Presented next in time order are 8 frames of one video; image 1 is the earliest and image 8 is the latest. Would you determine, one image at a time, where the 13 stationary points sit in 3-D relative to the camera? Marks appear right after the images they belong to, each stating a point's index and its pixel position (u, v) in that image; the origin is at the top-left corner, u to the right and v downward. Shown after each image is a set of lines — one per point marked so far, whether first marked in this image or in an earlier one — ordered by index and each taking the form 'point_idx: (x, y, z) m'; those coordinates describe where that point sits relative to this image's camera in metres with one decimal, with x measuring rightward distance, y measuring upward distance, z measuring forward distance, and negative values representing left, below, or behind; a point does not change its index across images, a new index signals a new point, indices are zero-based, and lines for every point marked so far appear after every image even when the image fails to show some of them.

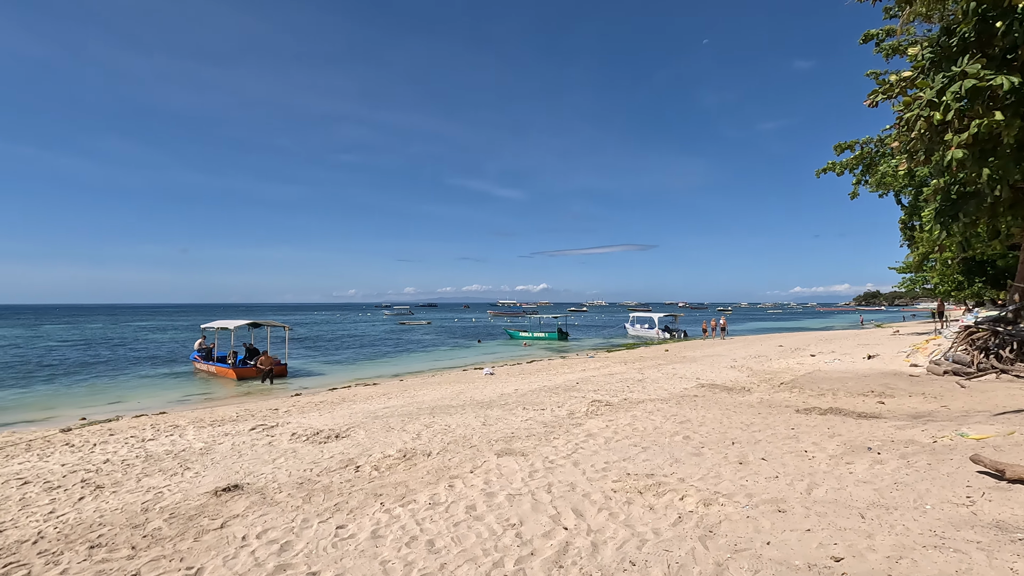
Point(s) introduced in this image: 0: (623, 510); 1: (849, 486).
0: (+1.1, -2.3, +5.5) m
1: (+3.5, -2.1, +5.6) m
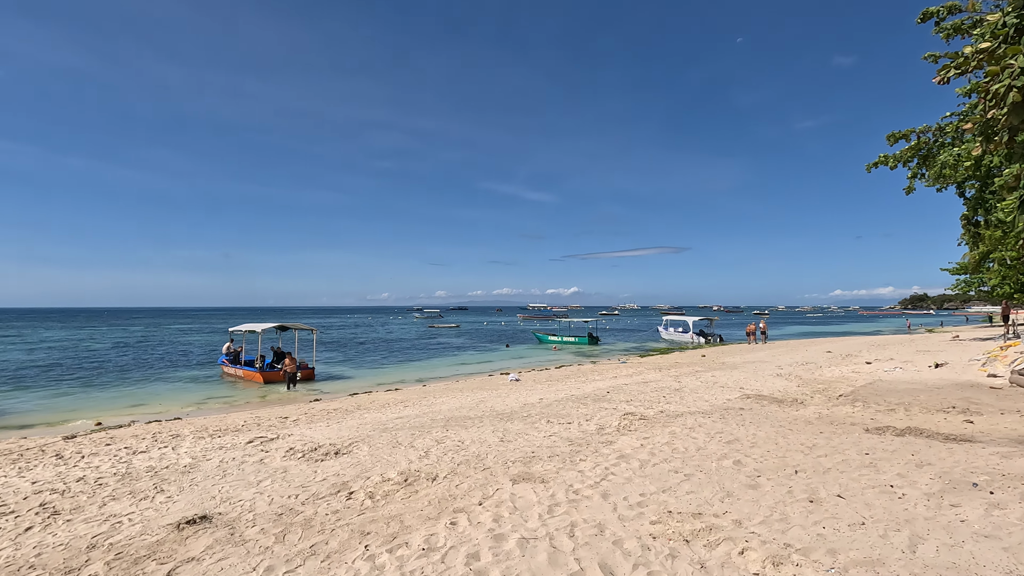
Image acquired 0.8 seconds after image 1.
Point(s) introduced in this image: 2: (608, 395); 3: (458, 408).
0: (+1.2, -2.2, +4.3) m
1: (+3.6, -2.0, +4.3) m
2: (+2.4, -2.7, +13.7) m
3: (-1.3, -2.9, +12.8) m
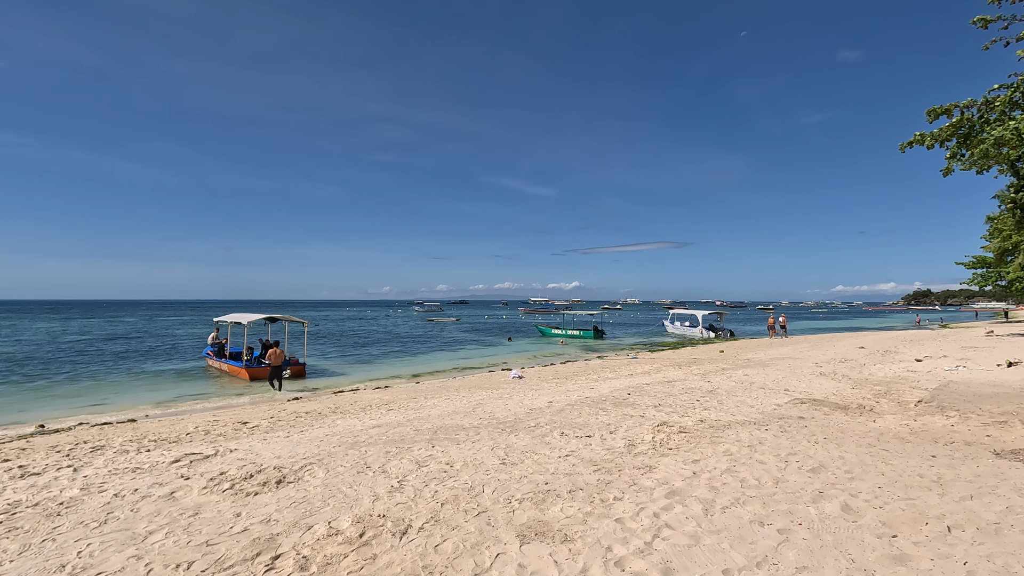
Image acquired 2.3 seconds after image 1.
0: (+1.3, -1.9, +2.1) m
1: (+3.6, -1.7, +2.0) m
2: (+2.5, -2.4, +11.5) m
3: (-1.2, -2.5, +10.6) m
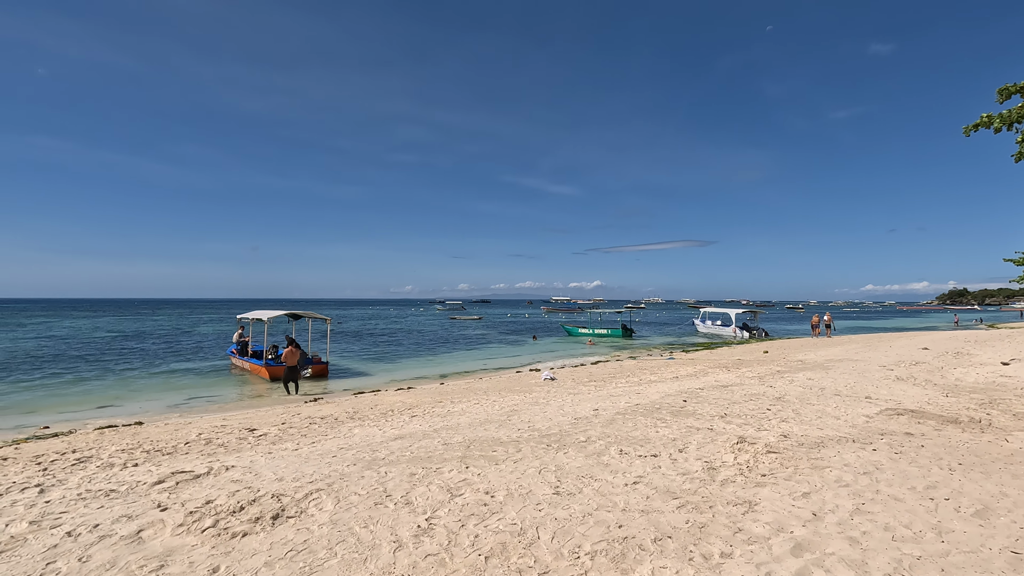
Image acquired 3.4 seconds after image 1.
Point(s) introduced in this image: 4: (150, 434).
0: (+1.6, -1.8, +0.6) m
1: (+4.0, -1.6, +0.5) m
2: (+3.3, -2.2, +10.0) m
3: (-0.5, -2.3, +9.3) m
4: (-7.2, -2.9, +10.6) m
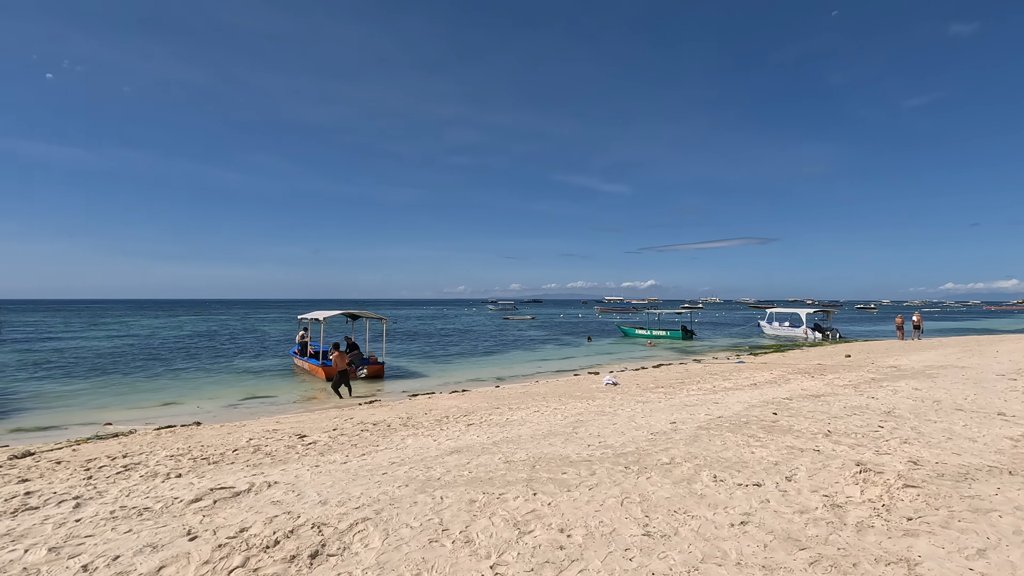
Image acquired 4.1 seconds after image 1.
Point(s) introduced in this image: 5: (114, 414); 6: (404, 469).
0: (+1.8, -1.7, -0.5) m
1: (+4.2, -1.5, -0.8) m
2: (+4.4, -2.1, +8.7) m
3: (+0.5, -2.3, +8.3) m
4: (-6.0, -2.9, +10.4) m
5: (-12.2, -3.9, +16.5) m
6: (-1.3, -2.2, +6.6) m
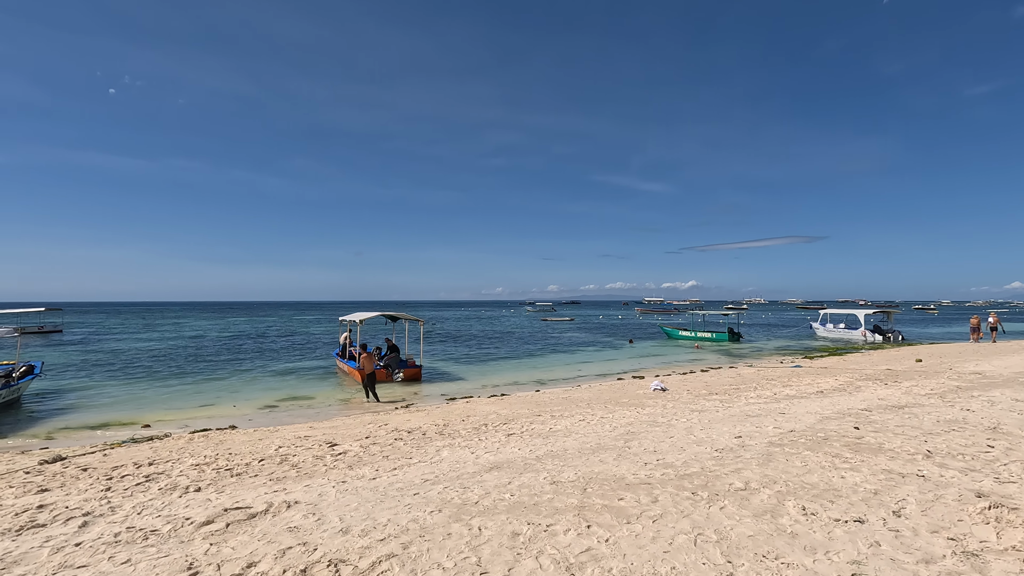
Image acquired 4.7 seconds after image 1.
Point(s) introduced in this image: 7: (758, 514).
0: (+1.8, -1.7, -1.4) m
1: (+4.2, -1.5, -1.9) m
2: (+5.0, -2.1, +7.6) m
3: (+1.2, -2.3, +7.5) m
4: (-5.2, -2.9, +10.0) m
5: (-11.0, -3.9, +16.5) m
6: (-0.8, -2.2, +5.9) m
7: (+2.2, -2.0, +4.9) m
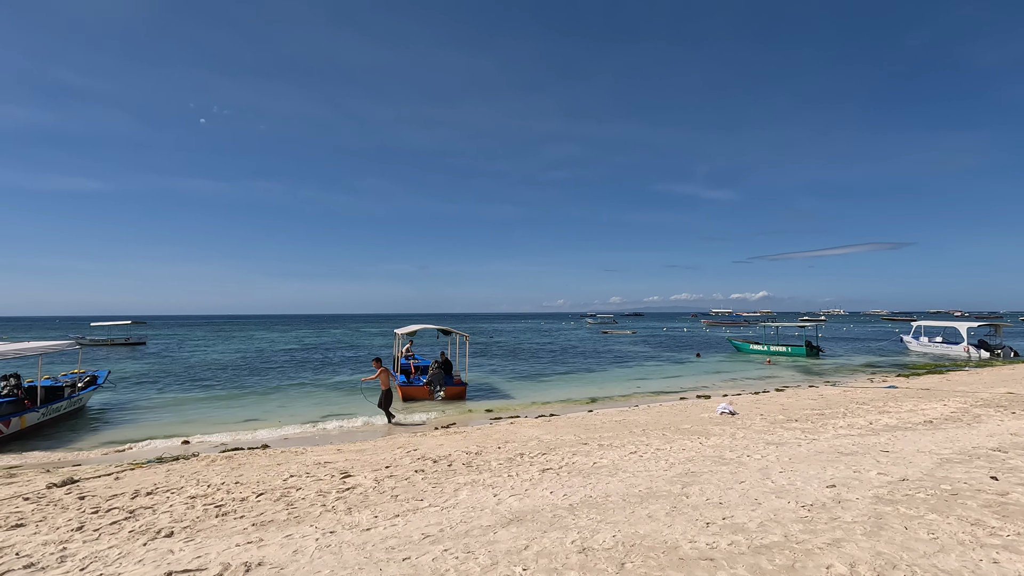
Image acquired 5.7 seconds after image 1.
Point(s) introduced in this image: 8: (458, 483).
0: (+1.1, -1.6, -2.9) m
1: (+3.4, -1.3, -3.6) m
2: (+5.3, -2.2, +5.7) m
3: (+1.5, -2.4, +6.0) m
4: (-4.6, -3.1, +9.2) m
5: (-9.5, -4.3, +16.3) m
6: (-0.7, -2.3, +4.7) m
7: (+2.2, -2.1, +3.3) m
8: (-0.7, -2.7, +7.4) m
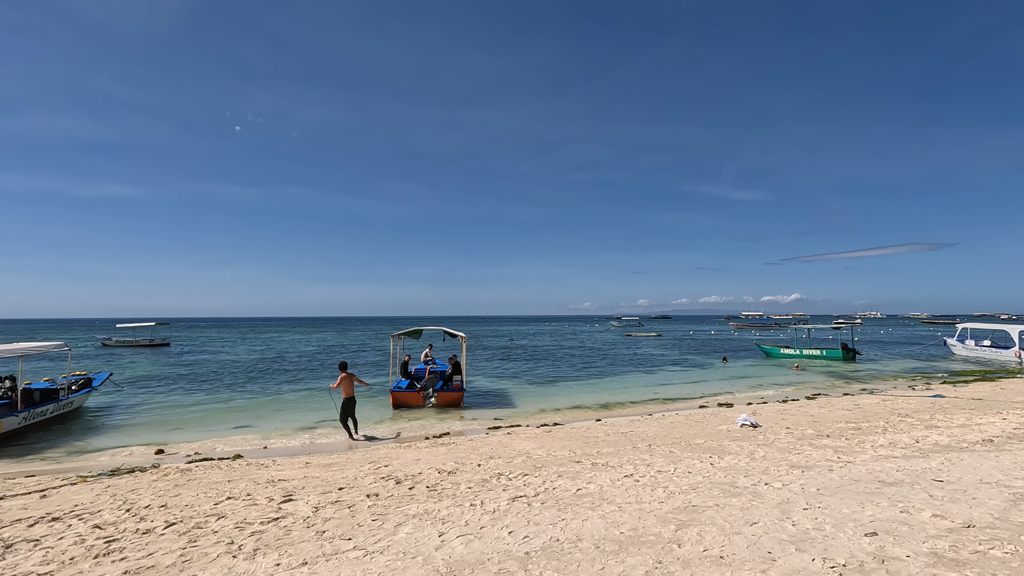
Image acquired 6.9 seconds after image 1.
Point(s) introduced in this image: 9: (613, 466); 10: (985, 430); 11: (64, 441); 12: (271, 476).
0: (+0.2, -1.4, -4.2) m
1: (+2.4, -1.2, -5.0) m
2: (+4.8, -2.1, +4.2) m
3: (+1.0, -2.2, +4.7) m
4: (-4.9, -3.0, +8.1) m
5: (-9.5, -4.3, +15.5) m
6: (-1.3, -2.2, +3.5) m
7: (+1.6, -1.9, +1.9) m
8: (-1.2, -2.6, +6.1) m
9: (+1.7, -2.8, +8.5) m
10: (+9.2, -2.7, +10.4) m
11: (-12.7, -4.3, +15.3) m
12: (-3.9, -3.1, +8.9) m
